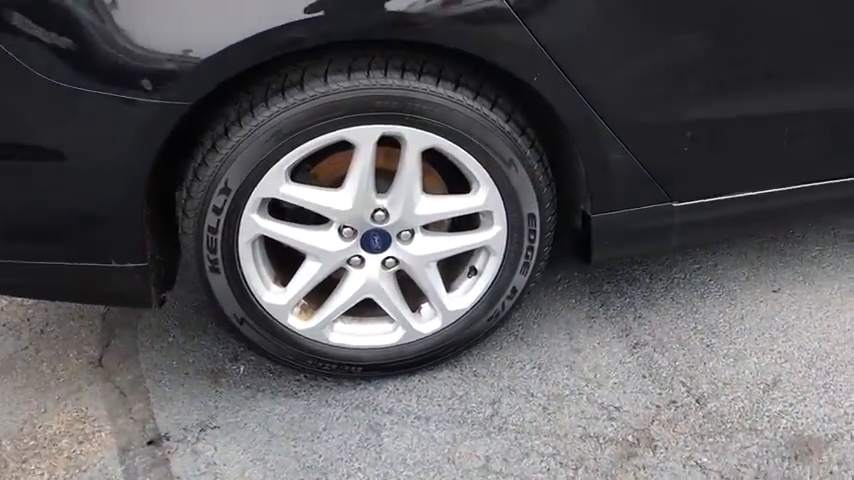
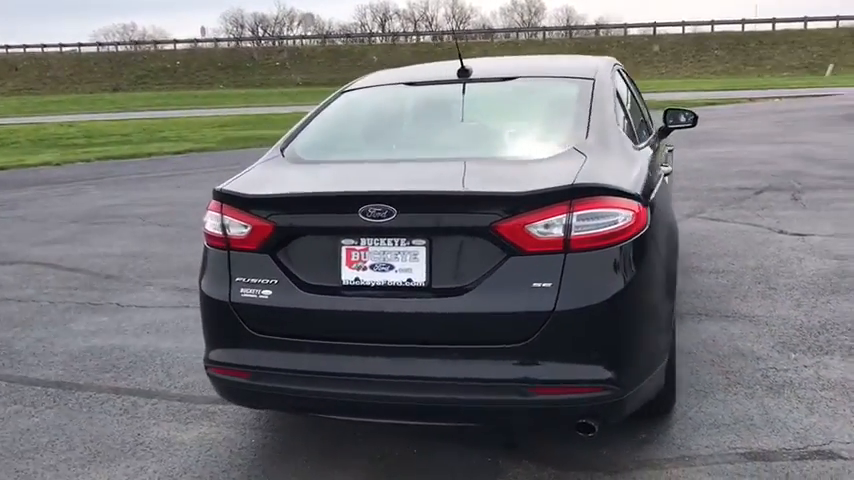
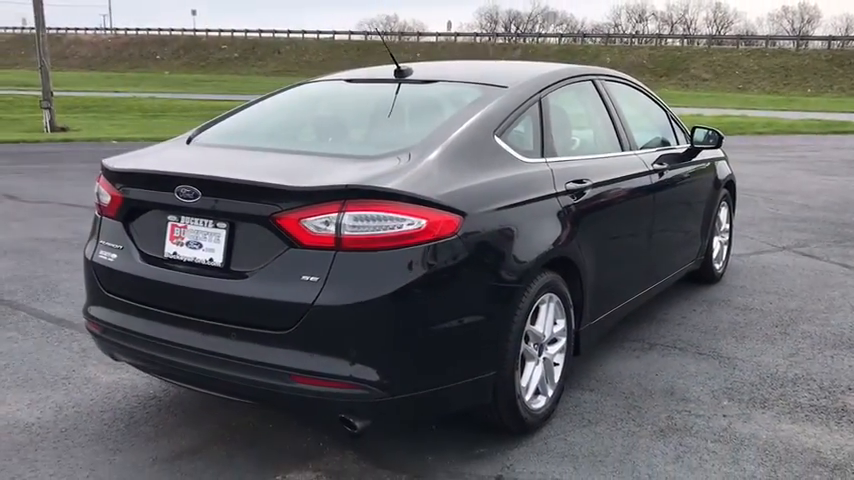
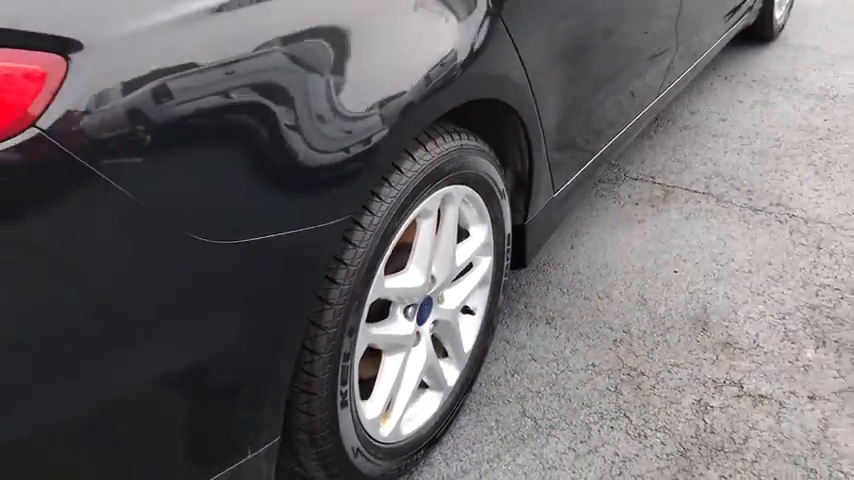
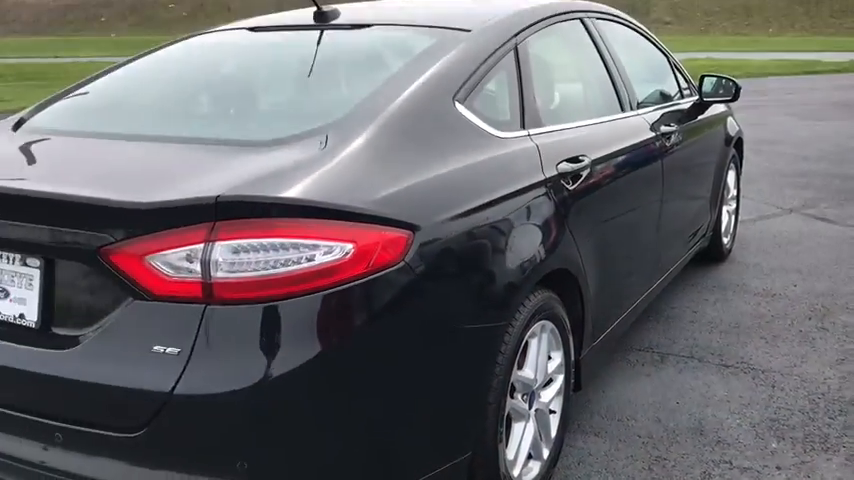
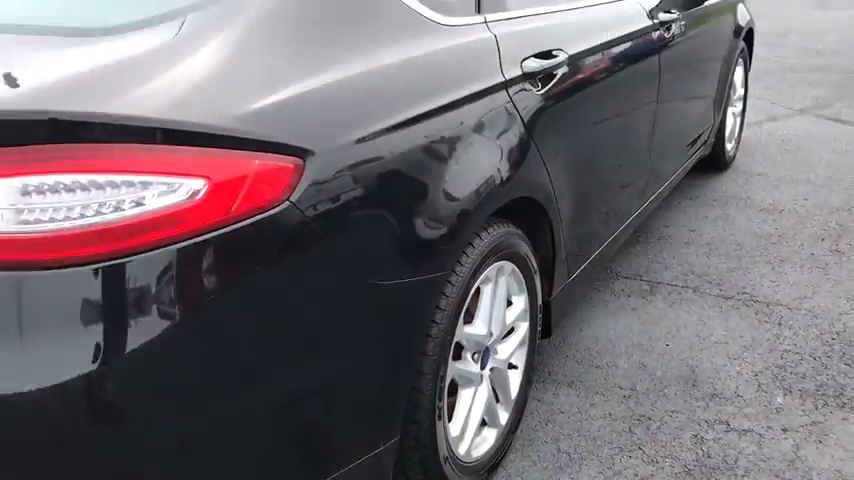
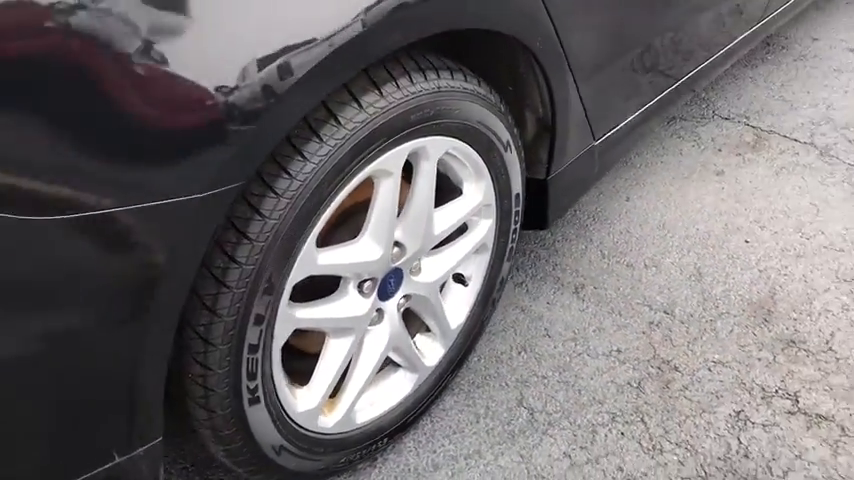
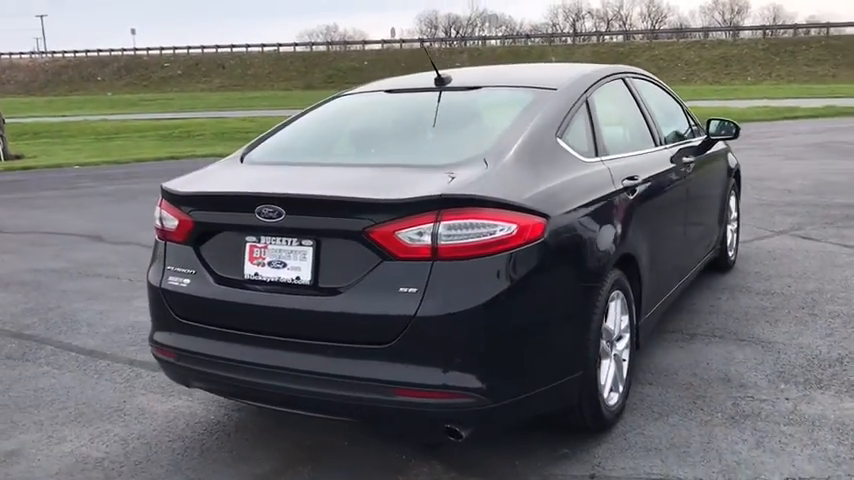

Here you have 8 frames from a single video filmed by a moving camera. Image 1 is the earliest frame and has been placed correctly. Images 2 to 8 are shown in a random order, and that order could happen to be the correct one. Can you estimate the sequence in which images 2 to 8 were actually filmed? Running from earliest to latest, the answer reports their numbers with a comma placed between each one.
7, 4, 6, 5, 3, 8, 2
